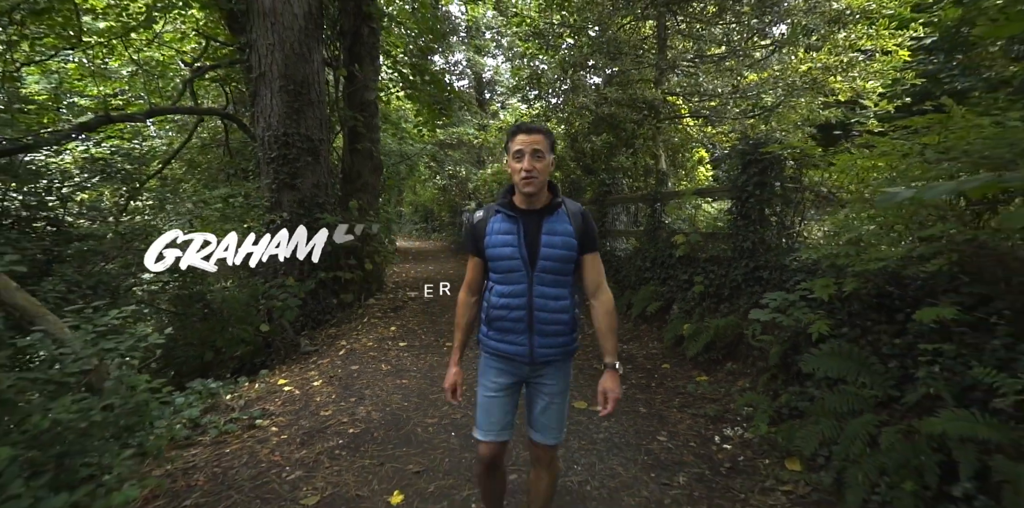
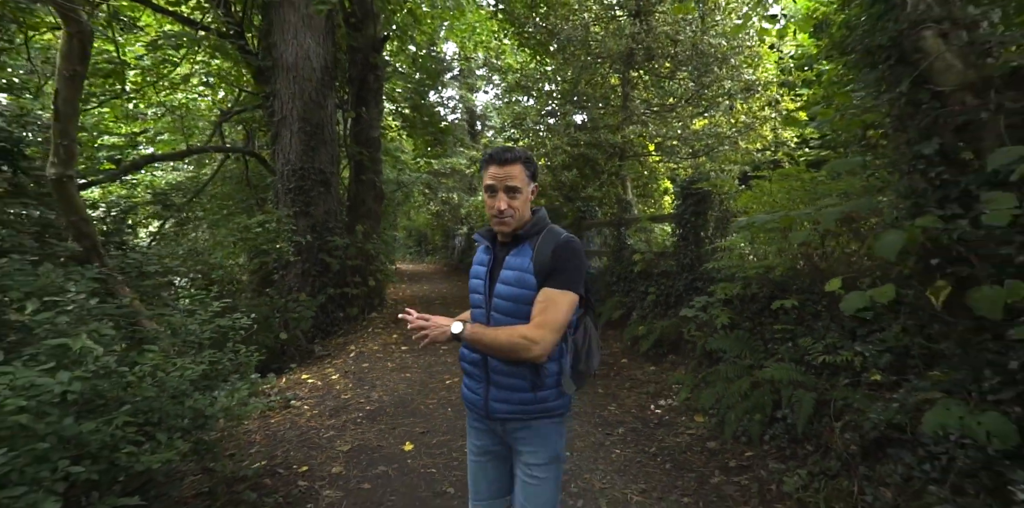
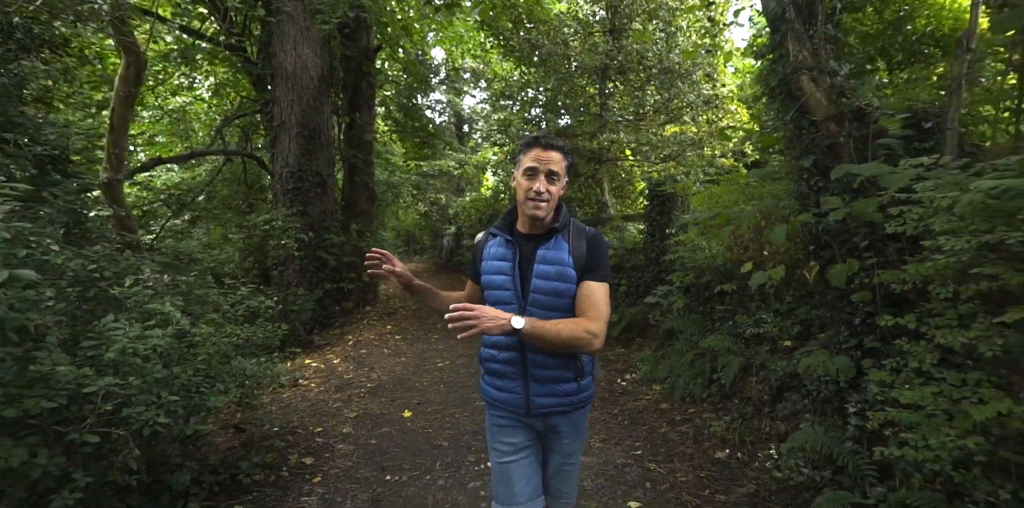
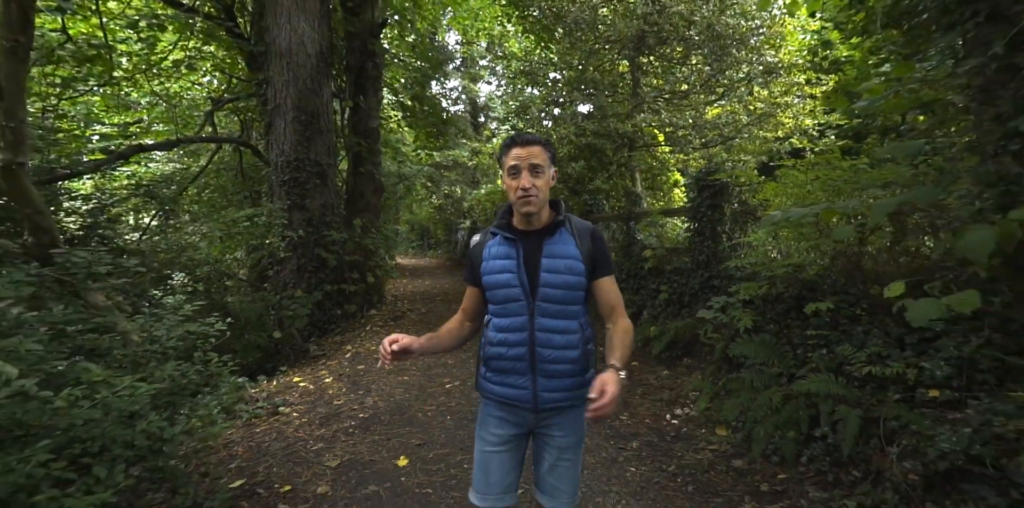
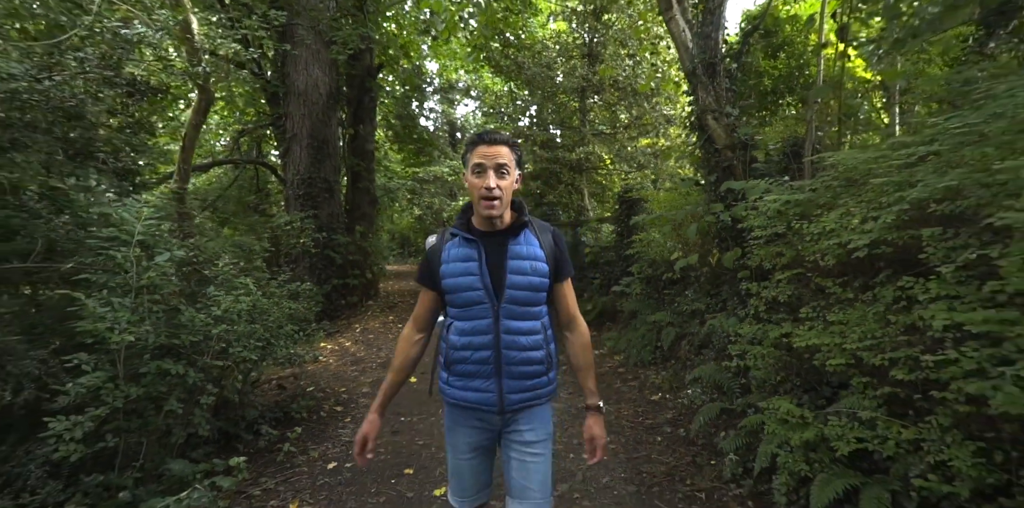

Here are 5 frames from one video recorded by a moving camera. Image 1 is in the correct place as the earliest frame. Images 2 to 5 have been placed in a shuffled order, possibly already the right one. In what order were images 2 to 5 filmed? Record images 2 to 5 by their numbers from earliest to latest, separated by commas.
4, 2, 3, 5
